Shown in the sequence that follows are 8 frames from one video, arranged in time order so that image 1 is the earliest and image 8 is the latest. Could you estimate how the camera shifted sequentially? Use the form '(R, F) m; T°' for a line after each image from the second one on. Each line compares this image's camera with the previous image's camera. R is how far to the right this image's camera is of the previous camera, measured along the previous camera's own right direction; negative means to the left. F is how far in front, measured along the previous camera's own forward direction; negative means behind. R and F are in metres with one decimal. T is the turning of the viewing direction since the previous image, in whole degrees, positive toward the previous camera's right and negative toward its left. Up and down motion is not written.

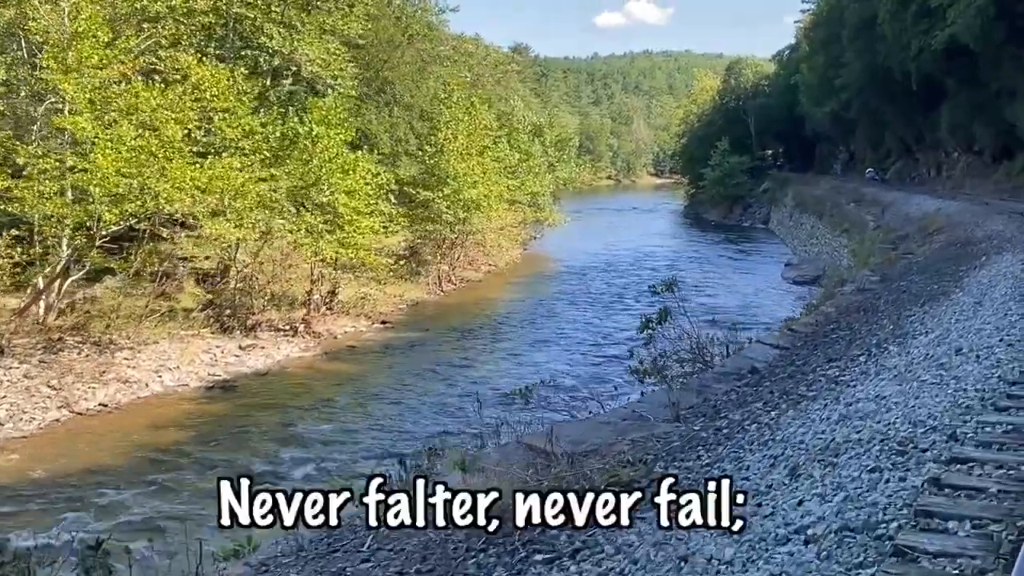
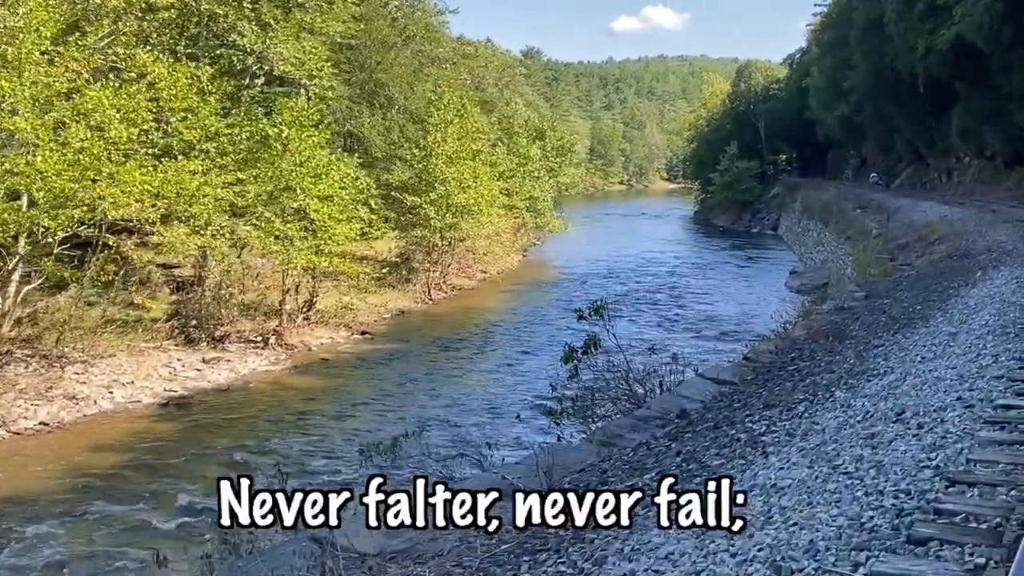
(+0.9, +1.1) m; -1°
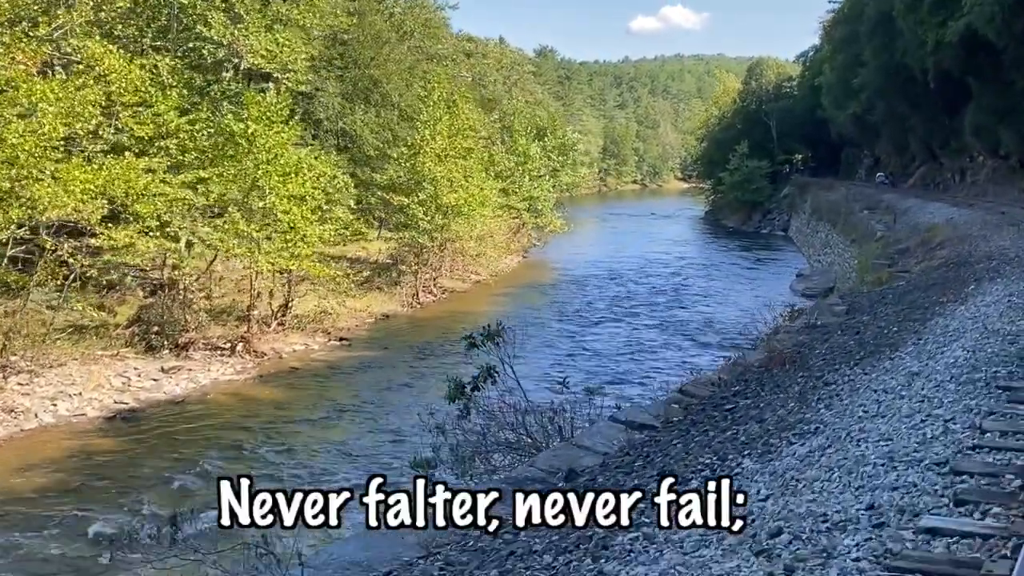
(+0.9, +1.2) m; -1°
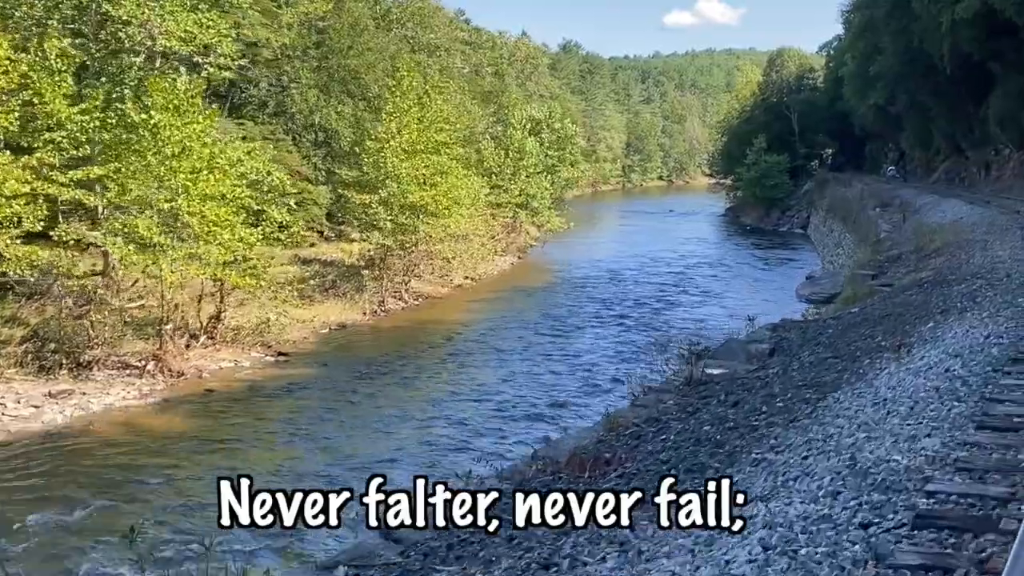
(+2.0, +2.6) m; -2°
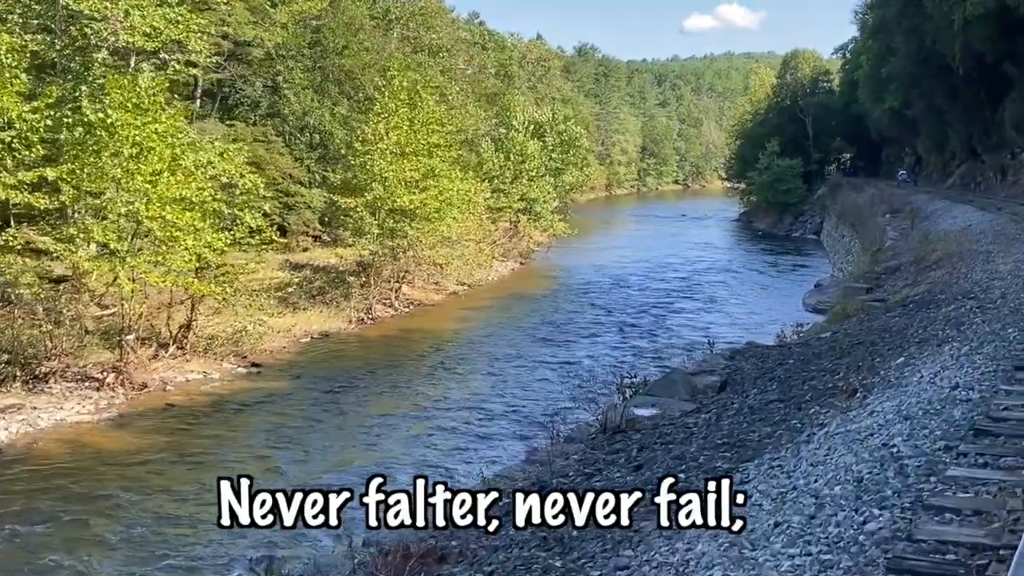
(+0.8, +1.1) m; -1°
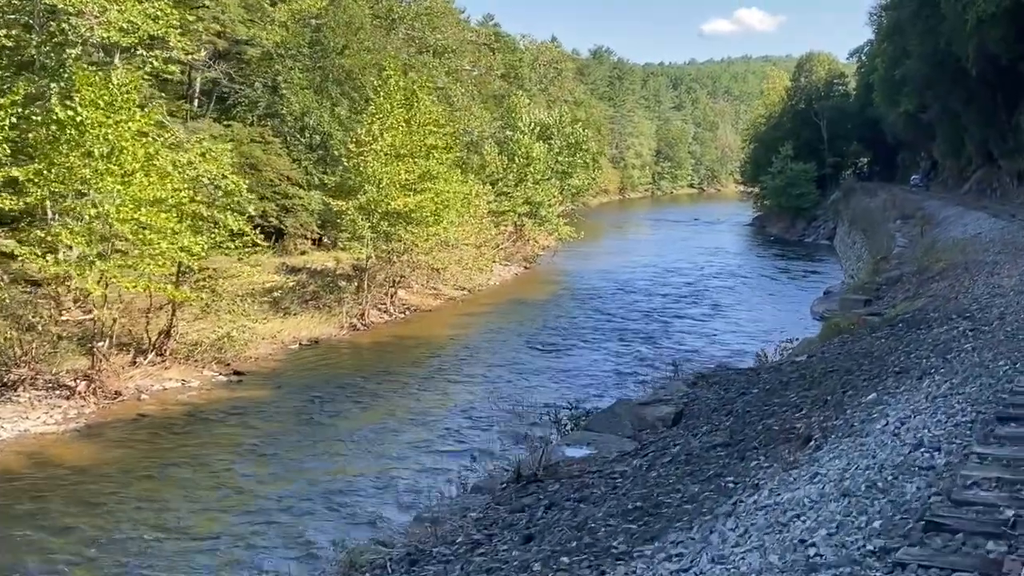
(+0.6, +0.8) m; -1°
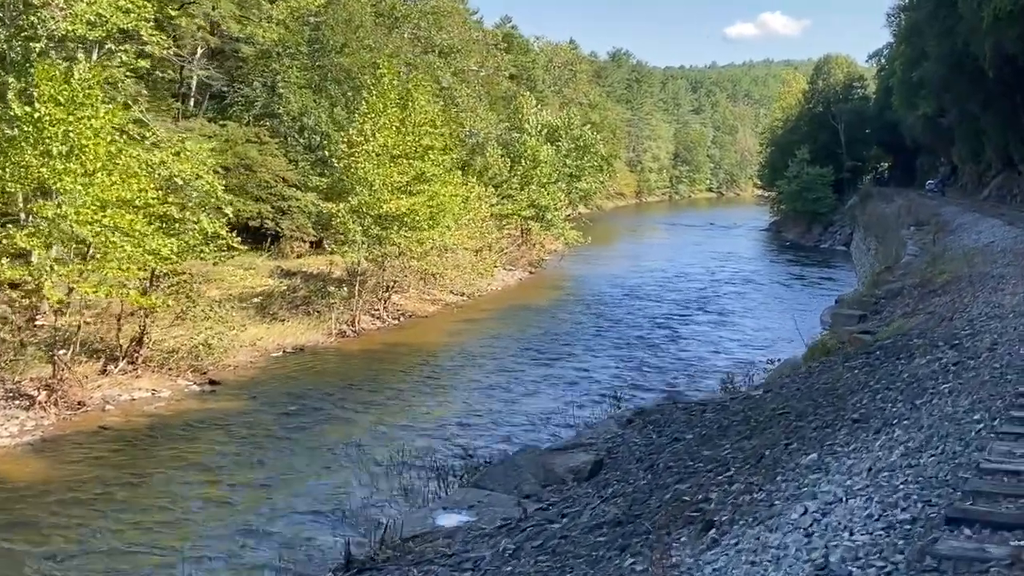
(+0.8, +1.0) m; -1°
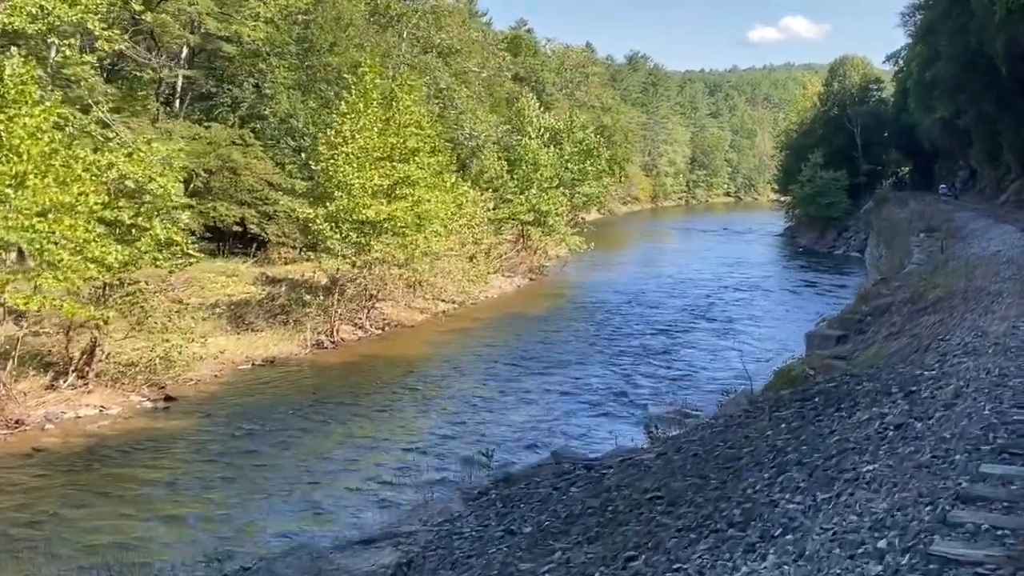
(+1.0, +1.3) m; -1°
